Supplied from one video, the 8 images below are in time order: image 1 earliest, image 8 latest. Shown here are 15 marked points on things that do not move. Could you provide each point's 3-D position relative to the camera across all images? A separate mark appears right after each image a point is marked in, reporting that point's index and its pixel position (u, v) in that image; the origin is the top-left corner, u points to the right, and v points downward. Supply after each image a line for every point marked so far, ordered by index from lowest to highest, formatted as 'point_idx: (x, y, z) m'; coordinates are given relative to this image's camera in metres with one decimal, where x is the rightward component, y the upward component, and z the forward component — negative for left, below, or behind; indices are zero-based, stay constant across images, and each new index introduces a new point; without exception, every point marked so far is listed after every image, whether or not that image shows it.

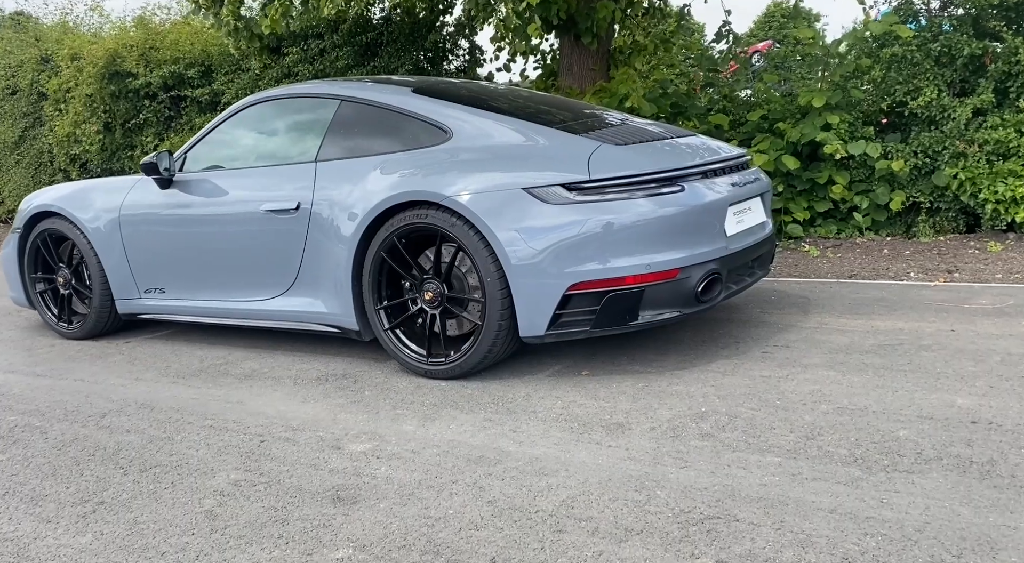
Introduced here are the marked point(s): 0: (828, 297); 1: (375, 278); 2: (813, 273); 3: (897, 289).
0: (+2.2, -0.1, +6.2) m
1: (-0.7, 0.0, +4.8) m
2: (+2.4, 0.0, +7.1) m
3: (+2.7, -0.1, +6.3) m
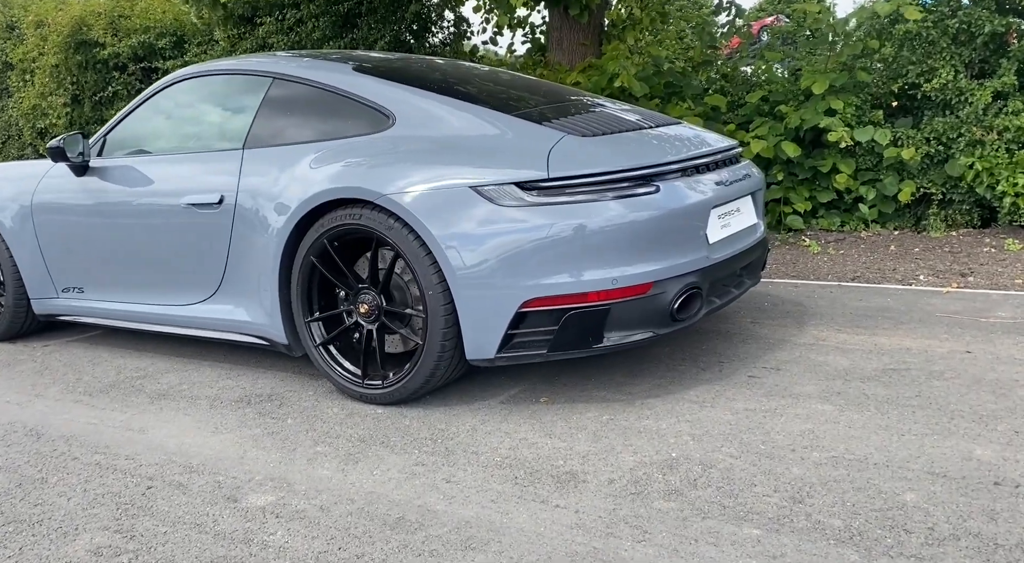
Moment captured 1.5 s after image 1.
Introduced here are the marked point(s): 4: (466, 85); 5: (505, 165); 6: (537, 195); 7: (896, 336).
0: (+2.0, -0.2, +5.6) m
1: (-1.0, 0.0, +4.2) m
2: (+2.2, 0.0, +6.5) m
3: (+2.5, -0.1, +5.7) m
4: (-0.2, +1.1, +4.7) m
5: (0.0, +0.5, +3.8) m
6: (+0.1, +0.4, +3.8) m
7: (+2.1, -0.3, +4.8) m
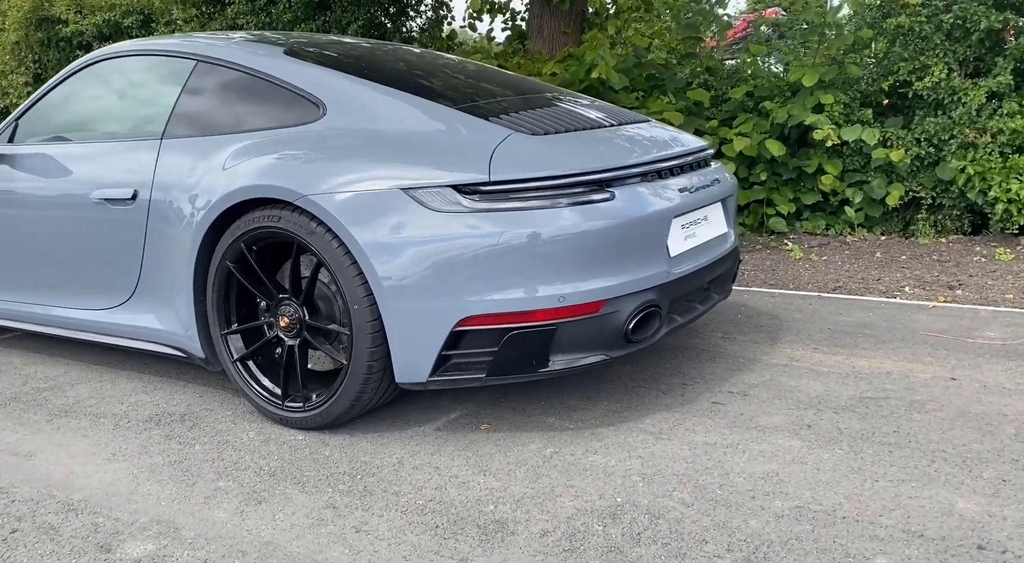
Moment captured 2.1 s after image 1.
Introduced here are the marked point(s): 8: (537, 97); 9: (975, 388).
0: (+1.7, -0.2, +5.2) m
1: (-1.2, -0.1, +3.7) m
2: (+1.9, 0.0, +6.1) m
3: (+2.3, -0.2, +5.3) m
4: (-0.5, +1.0, +4.3) m
5: (-0.3, +0.5, +3.4) m
6: (-0.1, +0.3, +3.4) m
7: (+1.8, -0.4, +4.4) m
8: (+0.1, +1.0, +4.6) m
9: (+2.0, -0.5, +3.9) m
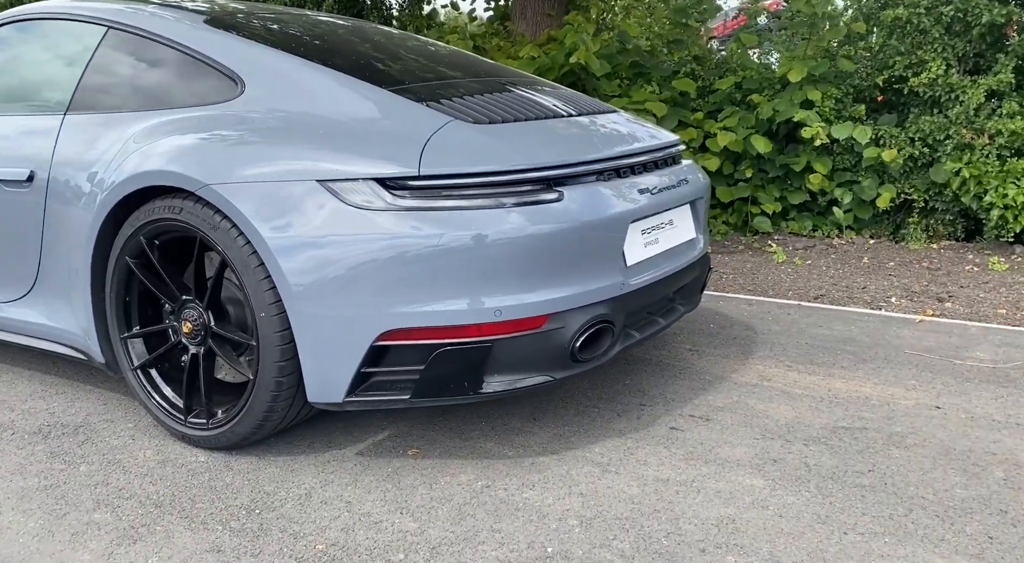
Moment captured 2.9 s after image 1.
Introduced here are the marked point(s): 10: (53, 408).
0: (+1.4, -0.3, +4.8) m
1: (-1.5, -0.1, +3.3) m
2: (+1.7, -0.1, +5.7) m
3: (+2.0, -0.2, +4.9) m
4: (-0.7, +1.0, +3.8) m
5: (-0.5, +0.4, +3.0) m
6: (-0.4, +0.3, +3.0) m
7: (+1.5, -0.4, +4.0) m
8: (-0.1, +0.9, +4.1) m
9: (+1.8, -0.6, +3.5) m
10: (-1.9, -0.5, +3.6) m
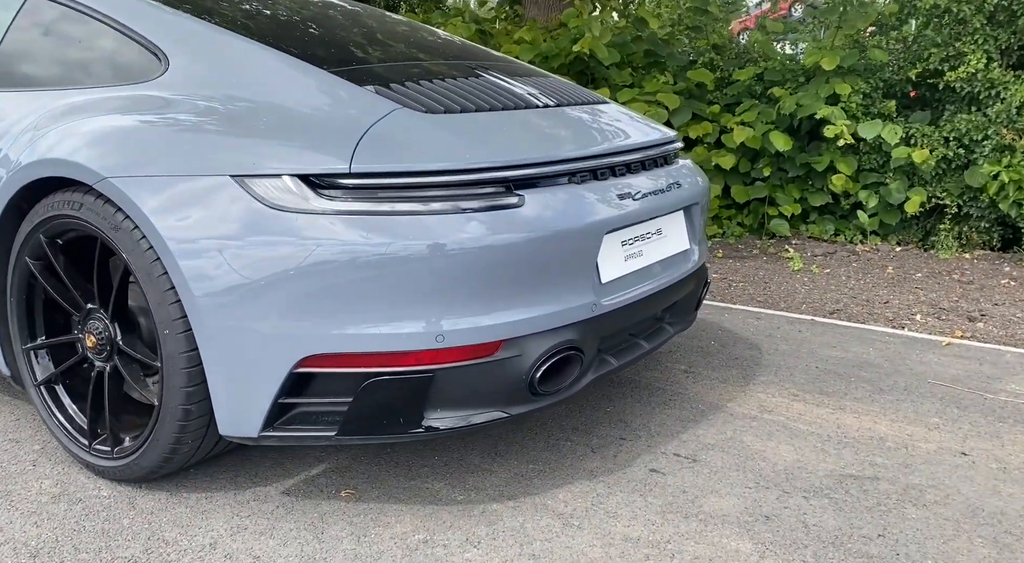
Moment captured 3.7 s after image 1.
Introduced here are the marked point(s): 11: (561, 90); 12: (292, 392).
0: (+1.3, -0.3, +4.3) m
1: (-1.6, -0.1, +2.9) m
2: (+1.6, -0.1, +5.2) m
3: (+1.9, -0.3, +4.4) m
4: (-0.8, +1.0, +3.4) m
5: (-0.6, +0.4, +2.6) m
6: (-0.5, +0.2, +2.5) m
7: (+1.4, -0.5, +3.5) m
8: (-0.2, +0.9, +3.7) m
9: (+1.6, -0.7, +3.0) m
10: (-2.0, -0.5, +3.2) m
11: (+0.2, +0.8, +3.6) m
12: (-0.6, -0.3, +2.6) m
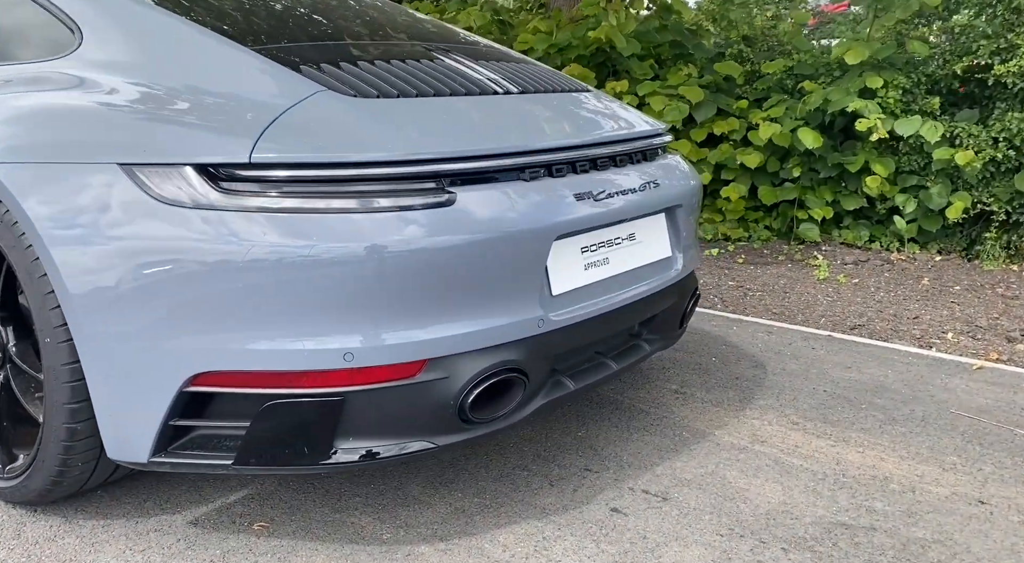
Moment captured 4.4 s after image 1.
0: (+1.2, -0.4, +3.9) m
1: (-1.8, -0.1, +2.7) m
2: (+1.5, -0.2, +4.7) m
3: (+1.8, -0.4, +4.0) m
4: (-0.9, +1.0, +3.1) m
5: (-0.8, +0.4, +2.3) m
6: (-0.7, +0.2, +2.2) m
7: (+1.3, -0.6, +3.1) m
8: (-0.3, +0.9, +3.3) m
9: (+1.5, -0.7, +2.6) m
10: (-2.2, -0.5, +3.0) m
11: (+0.1, +0.8, +3.2) m
12: (-0.8, -0.3, +2.3) m
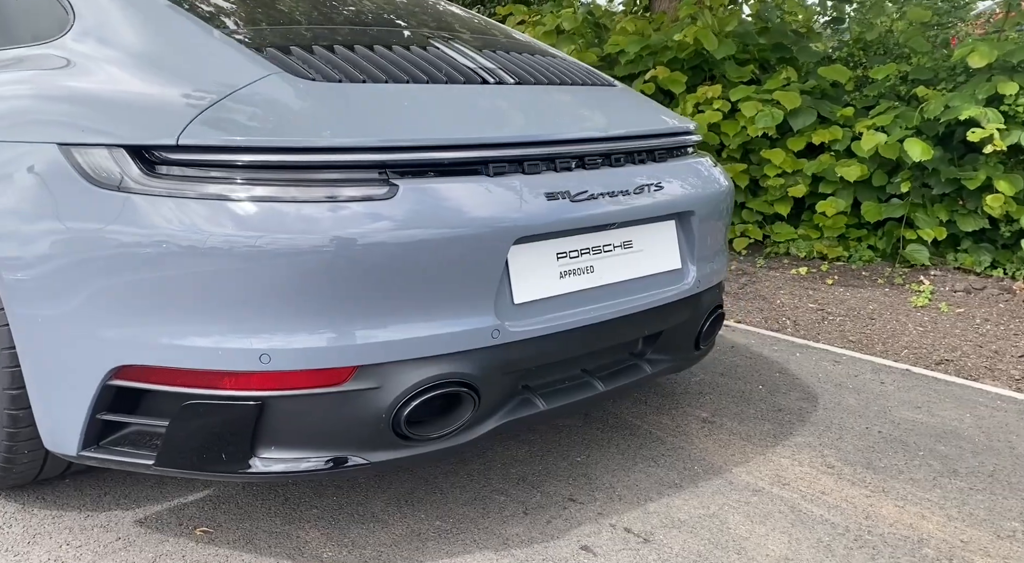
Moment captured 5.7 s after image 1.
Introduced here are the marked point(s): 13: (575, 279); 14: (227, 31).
0: (+1.3, -0.5, +3.4) m
1: (-1.8, 0.0, +2.7) m
2: (+1.8, -0.3, +4.2) m
3: (+1.9, -0.5, +3.4) m
4: (-0.9, +1.0, +3.0) m
5: (-0.9, +0.4, +2.2) m
6: (-0.8, +0.2, +2.1) m
7: (+1.2, -0.7, +2.6) m
8: (-0.2, +0.9, +3.1) m
9: (+1.3, -0.8, +2.1) m
10: (-2.2, -0.4, +3.0) m
11: (+0.1, +0.7, +3.0) m
12: (-1.0, -0.3, +2.2) m
13: (+0.2, 0.0, +2.4) m
14: (-0.8, +0.7, +2.5) m
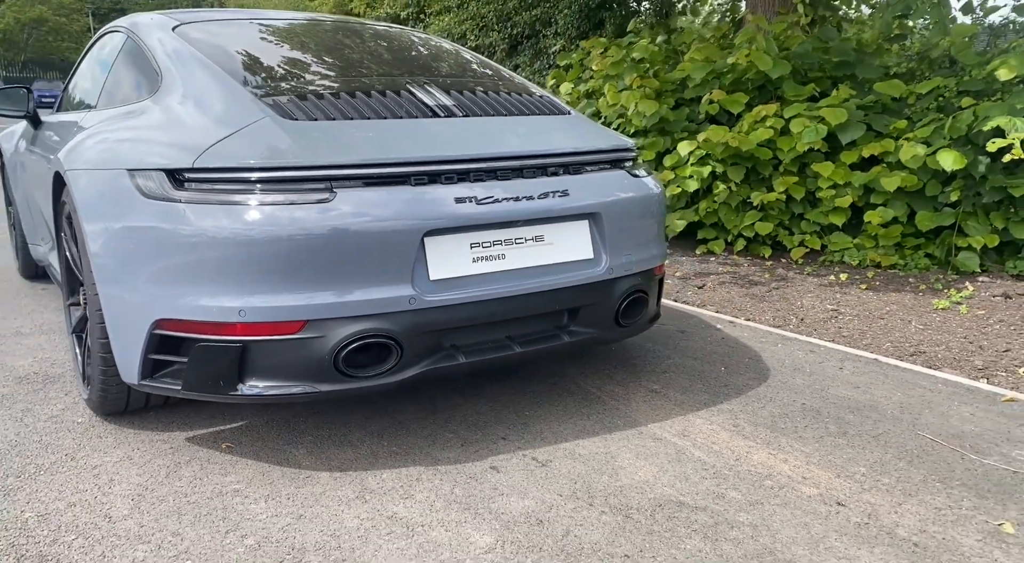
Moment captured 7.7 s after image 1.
0: (+1.2, -0.5, +3.9) m
1: (-2.0, +0.1, +3.9) m
2: (+1.8, -0.3, +4.6) m
3: (+1.8, -0.5, +3.8) m
4: (-1.0, +1.0, +4.0) m
5: (-1.2, +0.5, +3.1) m
6: (-1.1, +0.3, +3.0) m
7: (+1.0, -0.6, +3.2) m
8: (-0.3, +0.9, +4.0) m
9: (+1.0, -0.7, +2.6) m
10: (-2.3, -0.4, +4.2) m
11: (0.0, +0.8, +3.8) m
12: (-1.2, -0.2, +3.1) m
13: (-0.1, +0.1, +3.1) m
14: (-1.0, +0.7, +3.4) m
